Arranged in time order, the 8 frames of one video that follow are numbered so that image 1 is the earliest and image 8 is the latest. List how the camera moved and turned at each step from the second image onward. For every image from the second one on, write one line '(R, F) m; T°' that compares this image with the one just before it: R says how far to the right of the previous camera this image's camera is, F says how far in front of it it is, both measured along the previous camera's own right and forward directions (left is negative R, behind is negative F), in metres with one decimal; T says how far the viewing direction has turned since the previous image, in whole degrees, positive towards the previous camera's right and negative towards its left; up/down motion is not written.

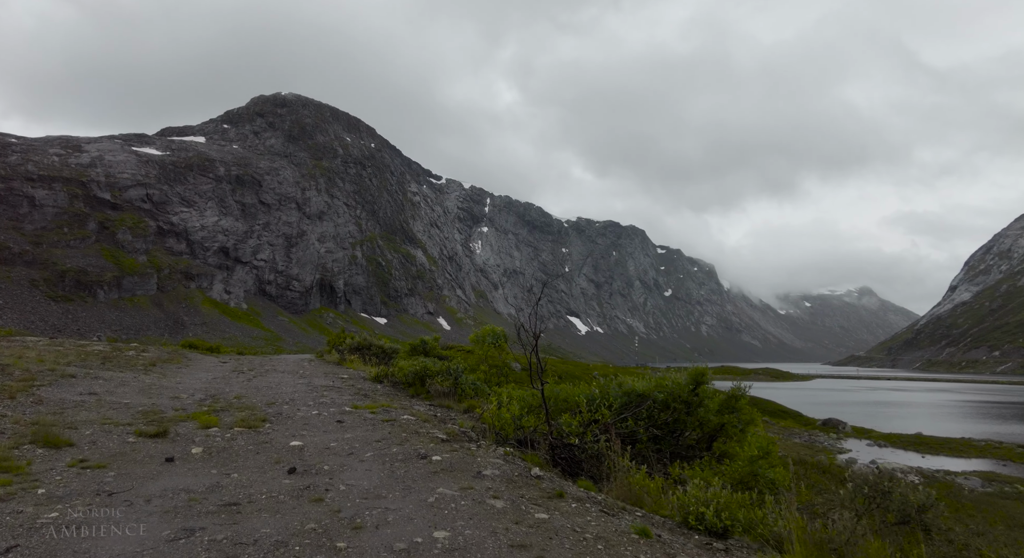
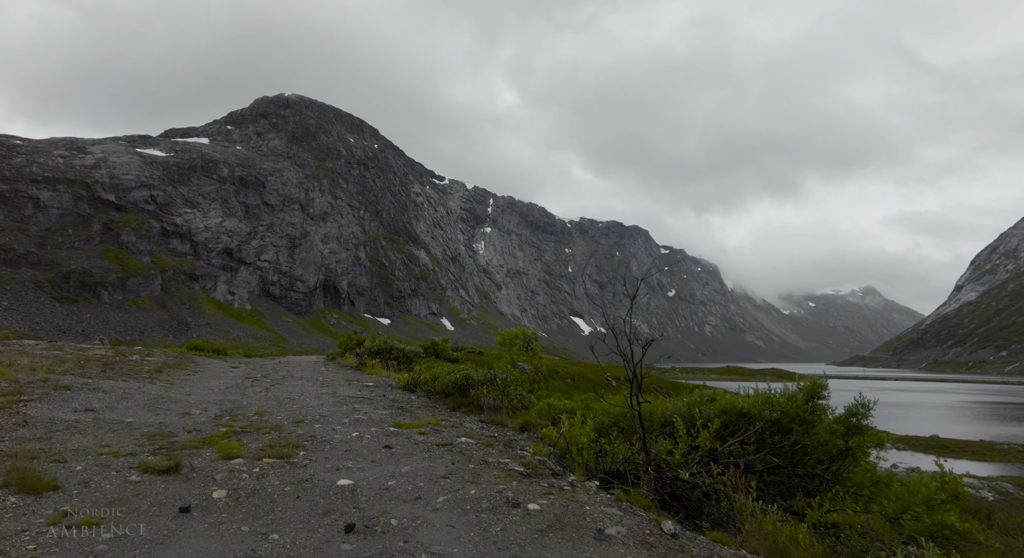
(-0.6, +0.9) m; 0°
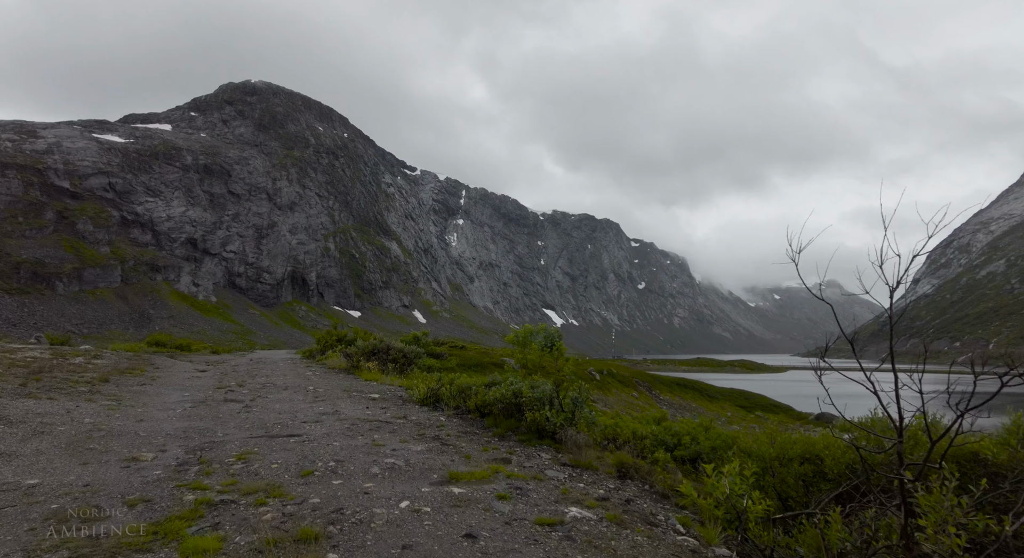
(-0.8, +1.7) m; +3°
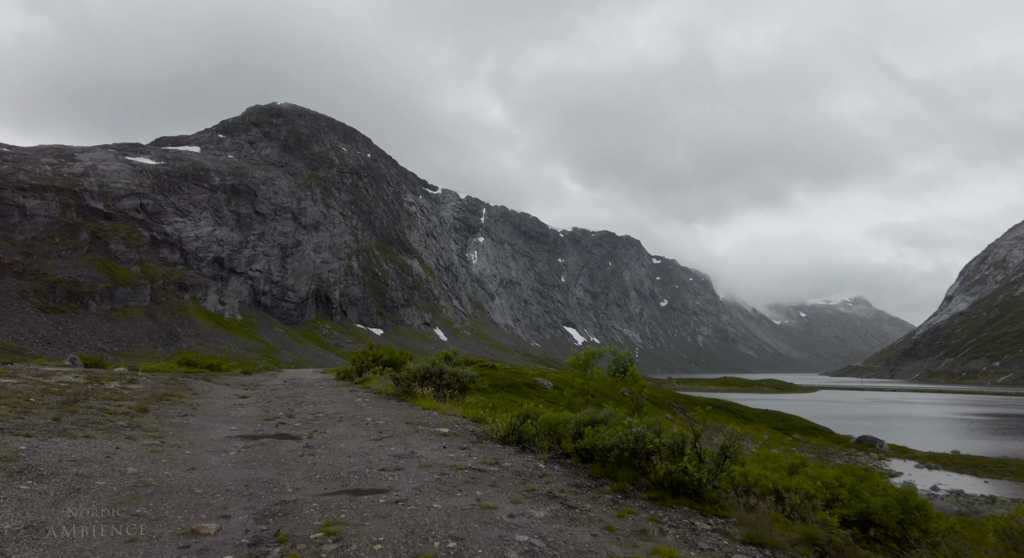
(-0.7, +0.9) m; -2°
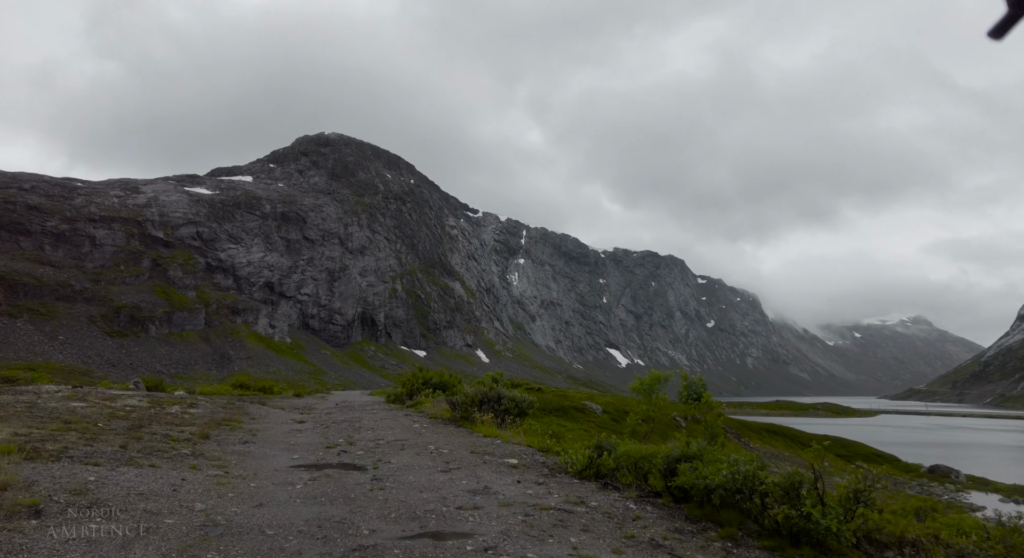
(-0.3, +0.3) m; -4°
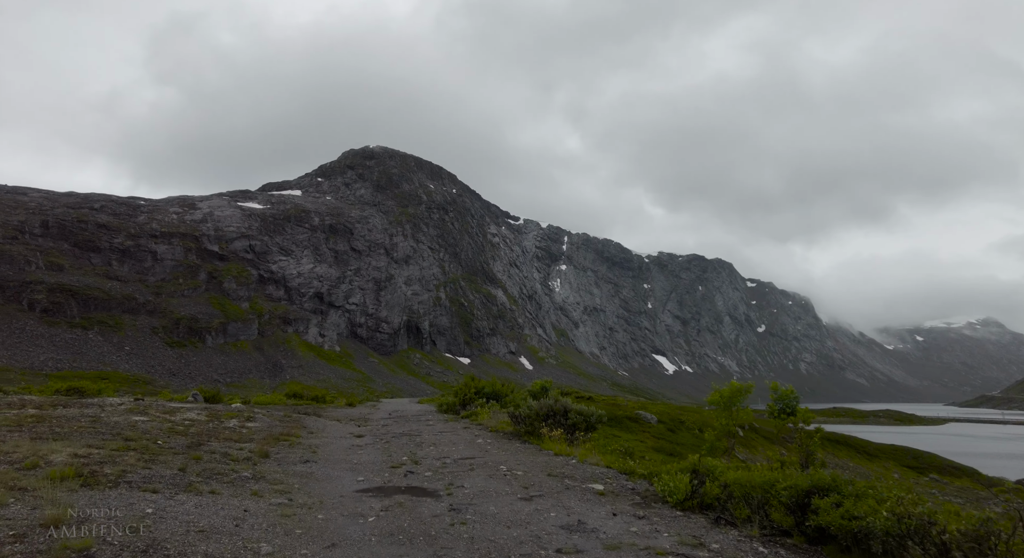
(-0.3, +0.5) m; -4°
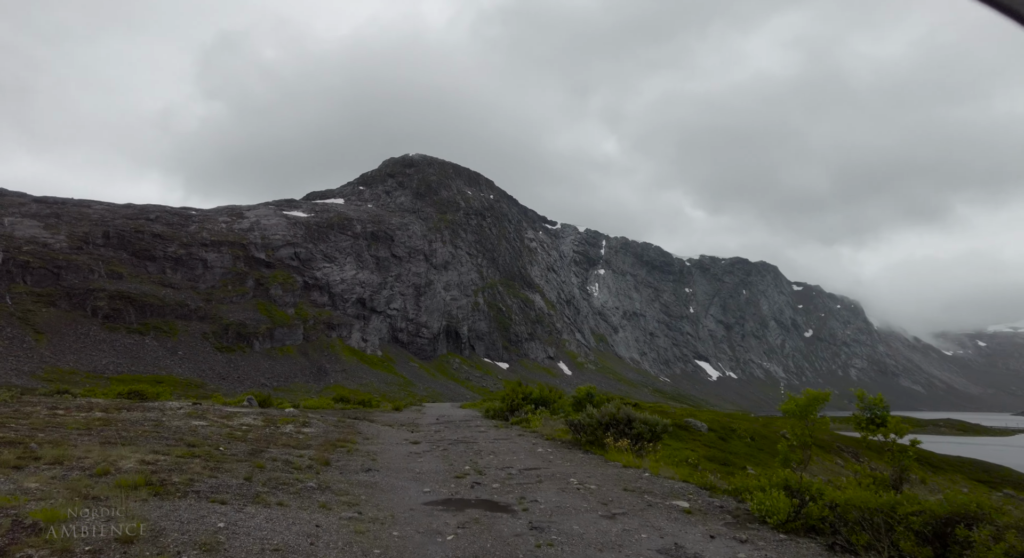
(-0.3, +0.3) m; -4°
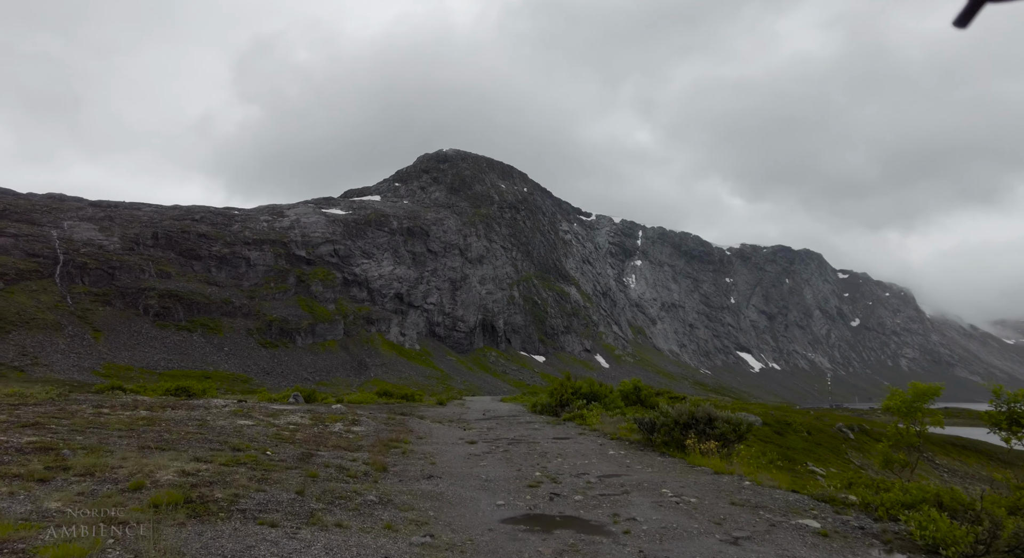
(-0.4, +0.8) m; -3°
